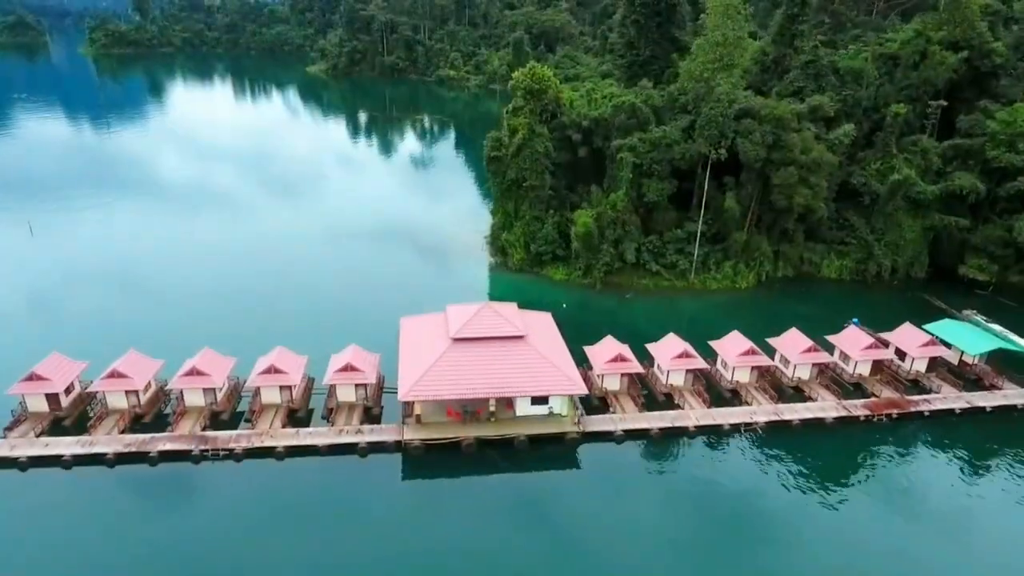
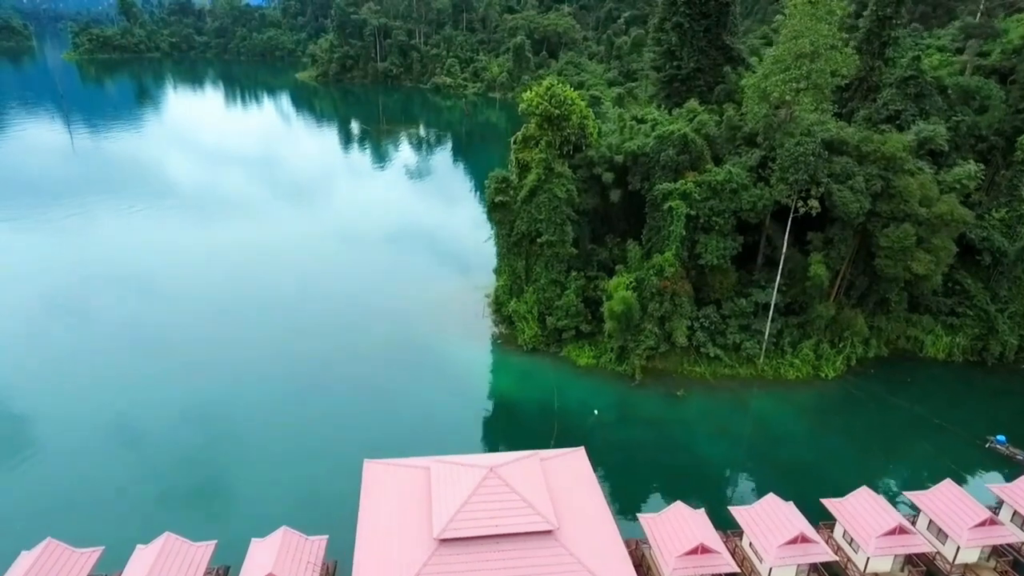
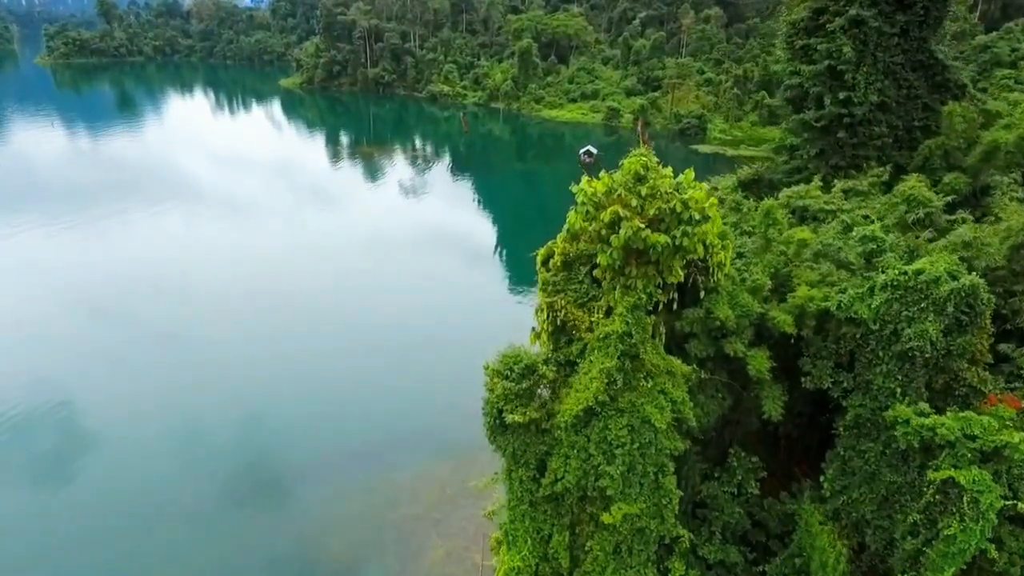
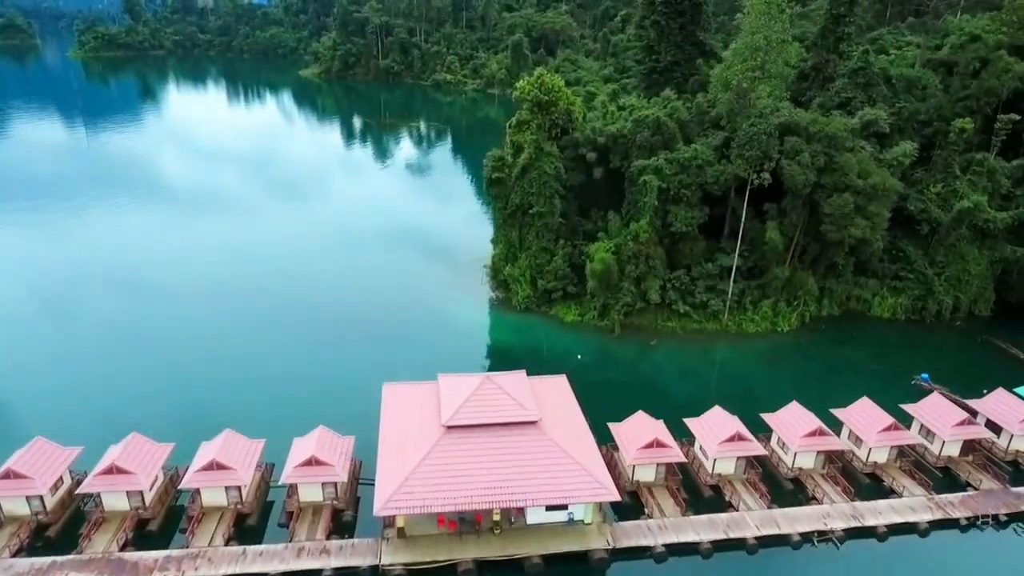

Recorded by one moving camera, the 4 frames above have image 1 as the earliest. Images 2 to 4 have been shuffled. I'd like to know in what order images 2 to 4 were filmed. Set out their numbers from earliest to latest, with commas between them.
4, 2, 3
